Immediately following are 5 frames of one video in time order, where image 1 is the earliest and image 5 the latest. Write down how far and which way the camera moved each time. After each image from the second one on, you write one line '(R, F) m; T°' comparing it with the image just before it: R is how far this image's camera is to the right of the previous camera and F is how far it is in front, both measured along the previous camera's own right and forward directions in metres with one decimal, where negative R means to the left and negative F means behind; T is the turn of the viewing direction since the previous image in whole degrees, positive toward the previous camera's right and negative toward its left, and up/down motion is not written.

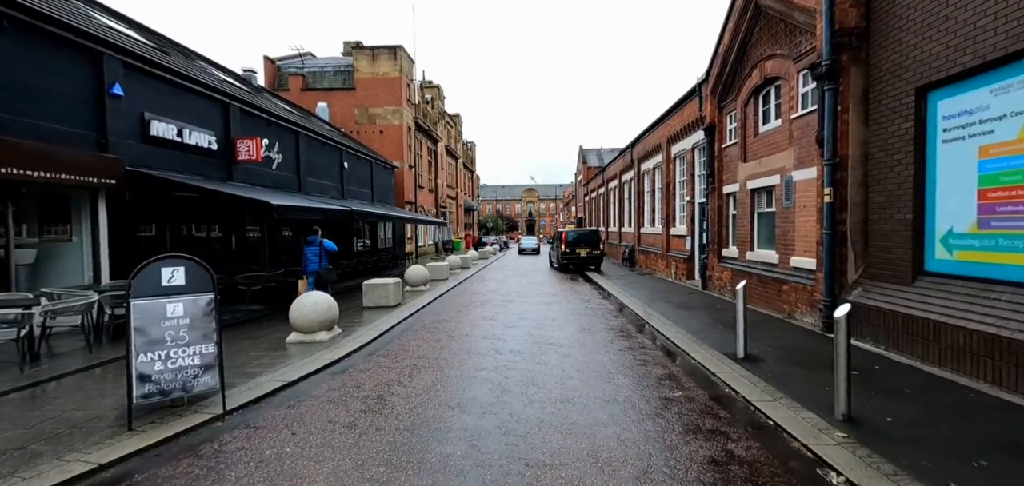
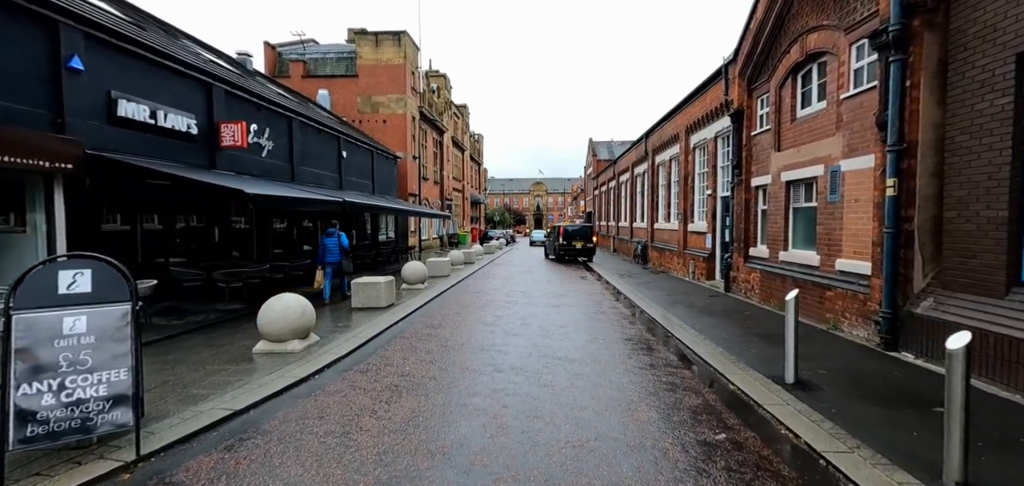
(+0.1, +1.1) m; -1°
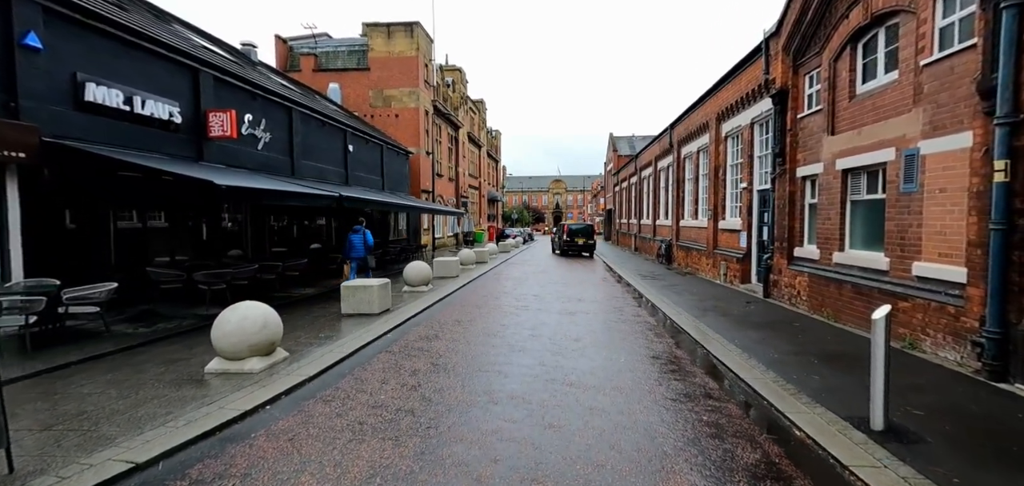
(+0.2, +1.2) m; -2°
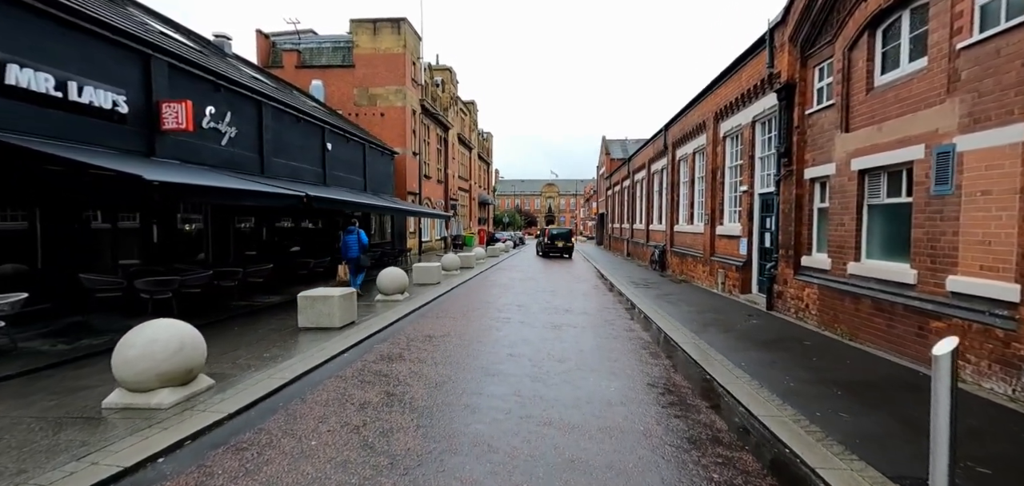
(+0.2, +0.9) m; +1°
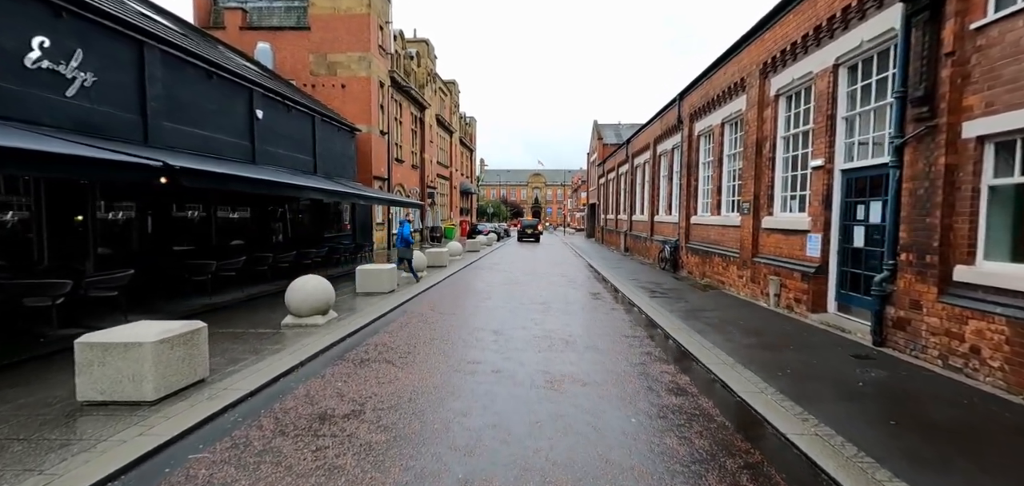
(+0.2, +3.5) m; +2°
